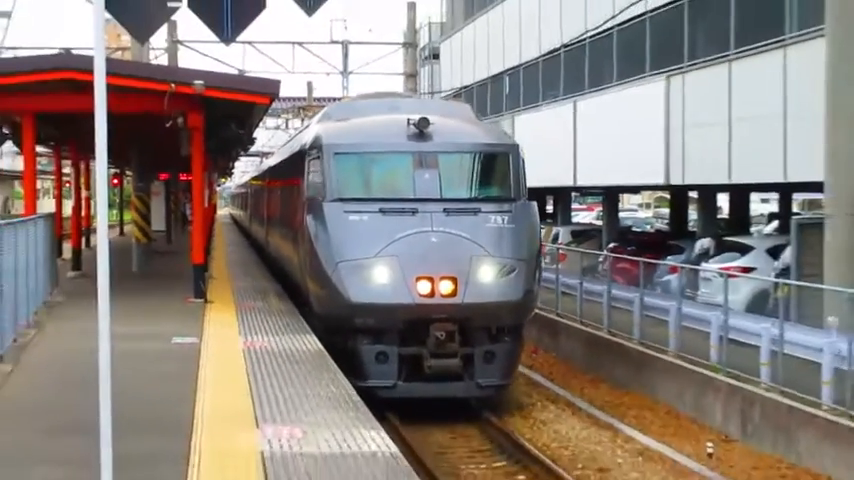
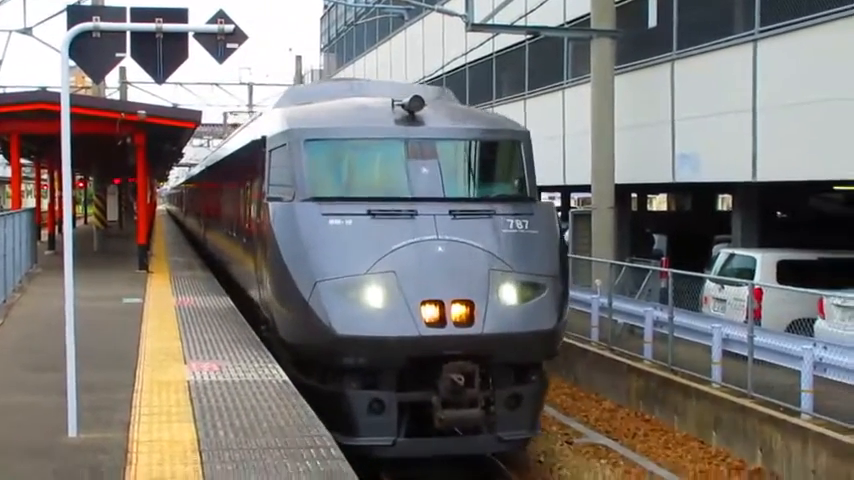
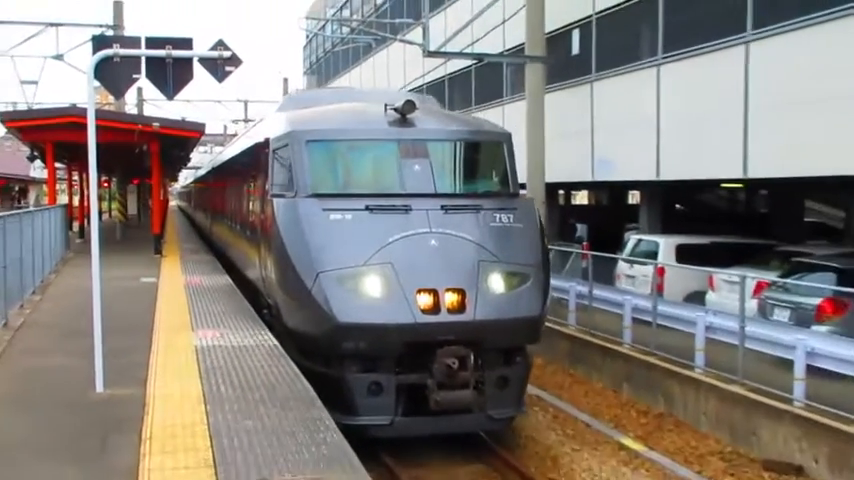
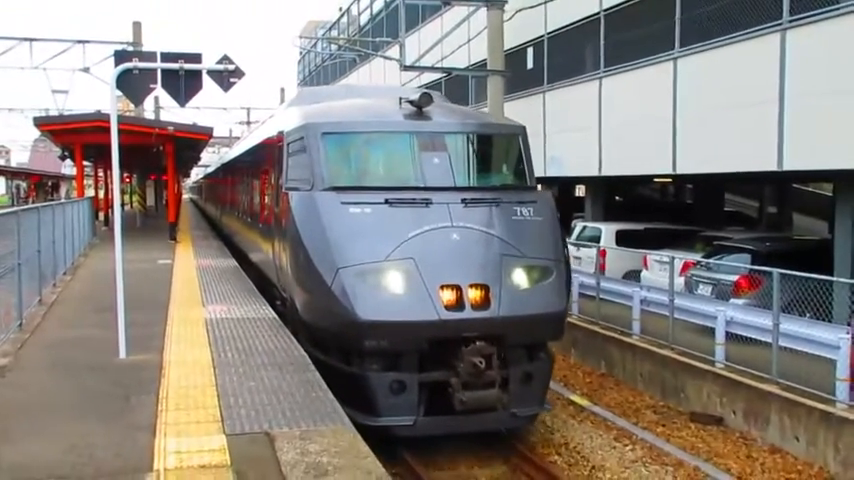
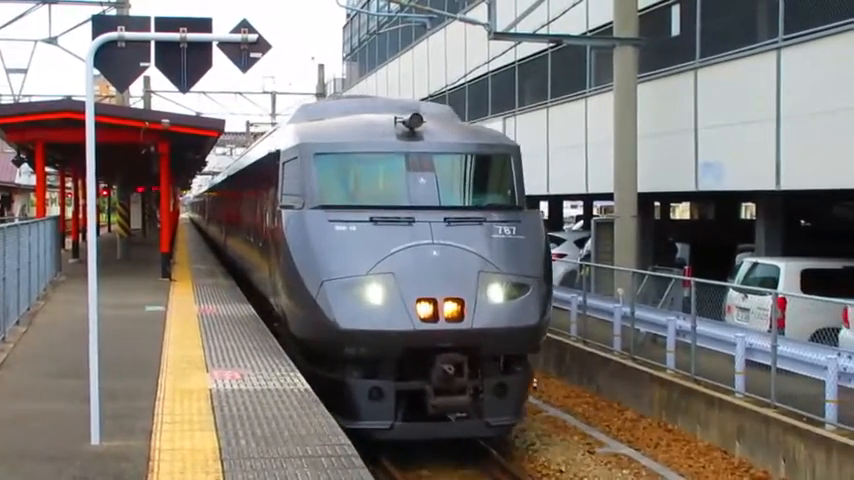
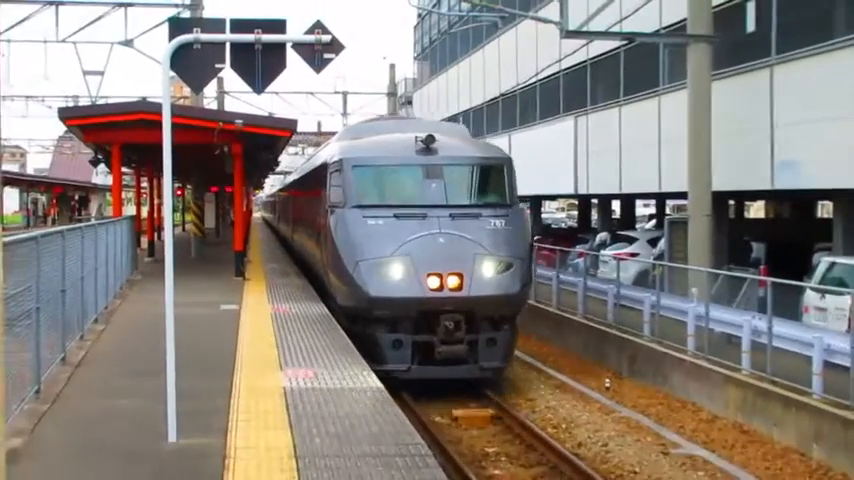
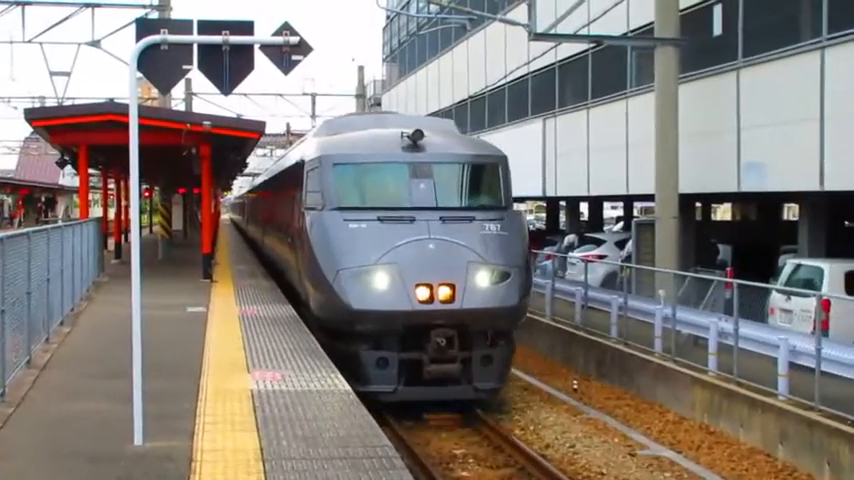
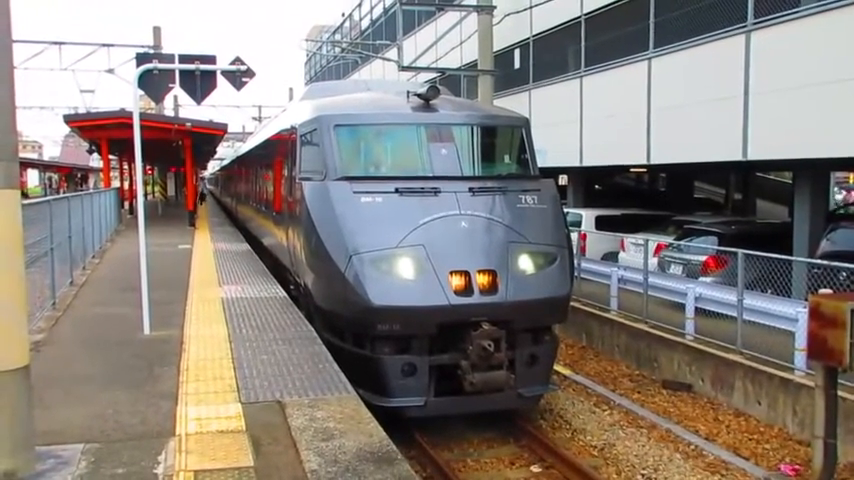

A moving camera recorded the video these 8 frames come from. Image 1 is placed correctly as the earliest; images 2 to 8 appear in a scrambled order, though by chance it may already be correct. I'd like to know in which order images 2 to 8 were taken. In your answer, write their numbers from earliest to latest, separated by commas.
6, 7, 5, 2, 3, 4, 8
